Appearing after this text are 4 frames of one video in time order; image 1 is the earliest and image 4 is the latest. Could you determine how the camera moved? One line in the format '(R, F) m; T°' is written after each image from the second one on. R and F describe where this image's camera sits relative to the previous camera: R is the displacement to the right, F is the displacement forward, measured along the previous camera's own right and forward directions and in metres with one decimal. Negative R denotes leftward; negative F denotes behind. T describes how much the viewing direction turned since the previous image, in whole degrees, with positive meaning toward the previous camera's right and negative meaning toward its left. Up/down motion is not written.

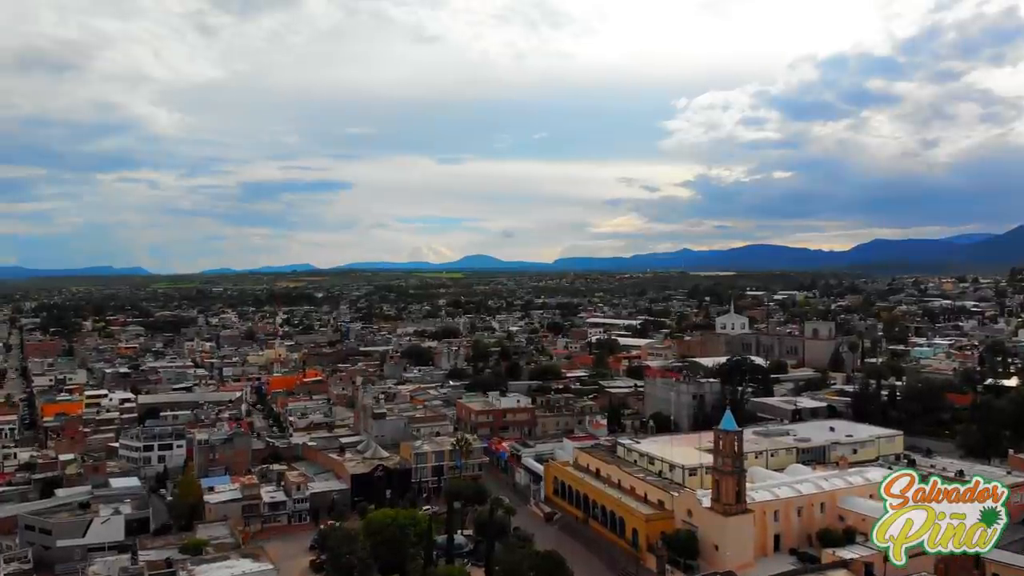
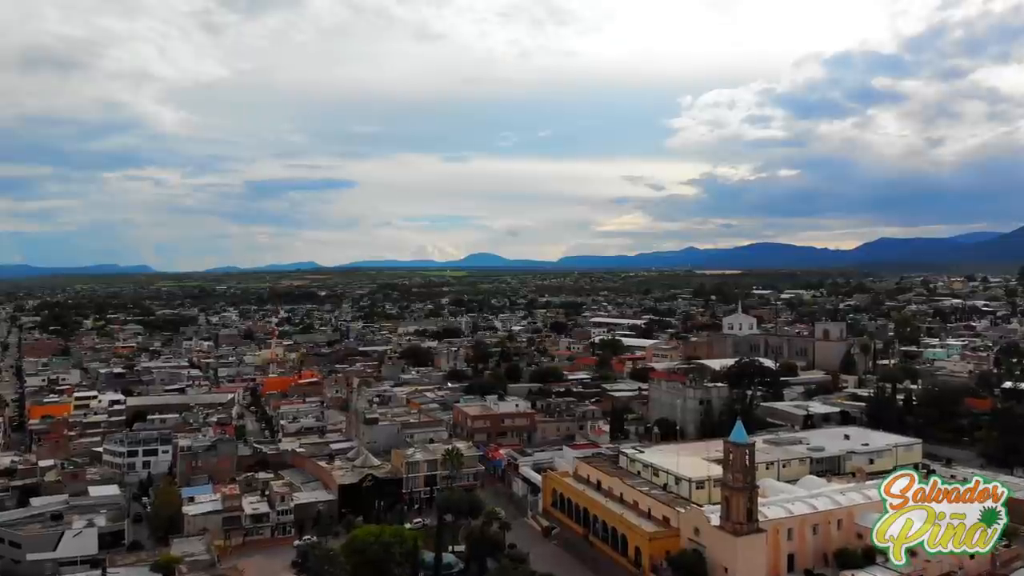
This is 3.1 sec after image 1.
(+0.3, +1.6) m; 0°
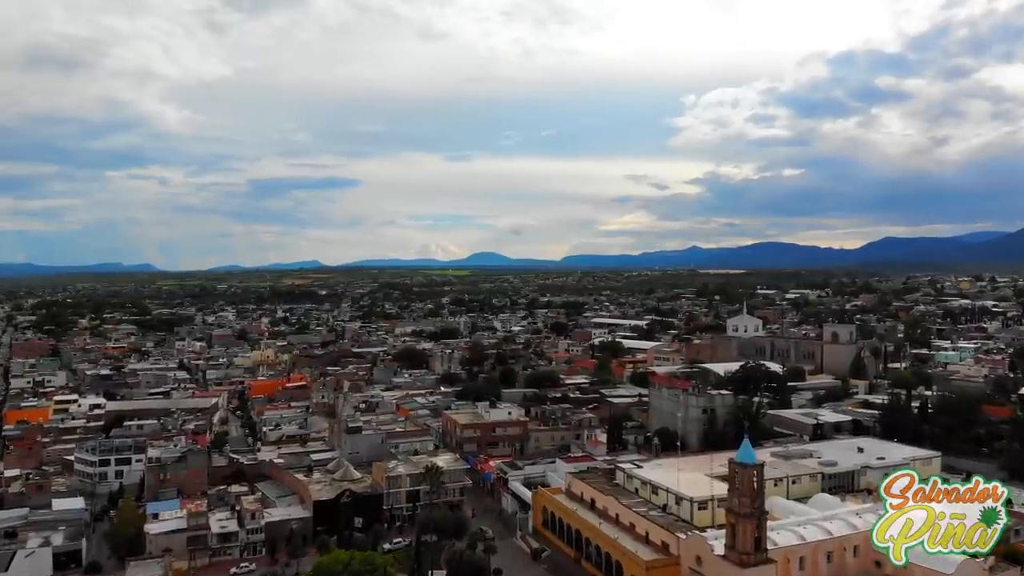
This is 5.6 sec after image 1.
(+0.5, +2.0) m; 0°
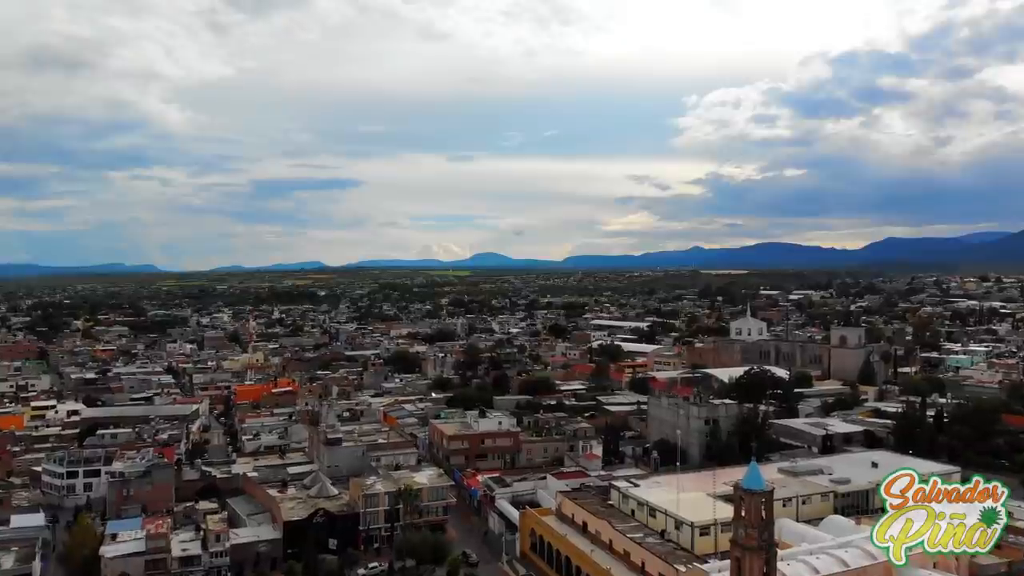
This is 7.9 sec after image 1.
(+0.5, +2.0) m; 0°
